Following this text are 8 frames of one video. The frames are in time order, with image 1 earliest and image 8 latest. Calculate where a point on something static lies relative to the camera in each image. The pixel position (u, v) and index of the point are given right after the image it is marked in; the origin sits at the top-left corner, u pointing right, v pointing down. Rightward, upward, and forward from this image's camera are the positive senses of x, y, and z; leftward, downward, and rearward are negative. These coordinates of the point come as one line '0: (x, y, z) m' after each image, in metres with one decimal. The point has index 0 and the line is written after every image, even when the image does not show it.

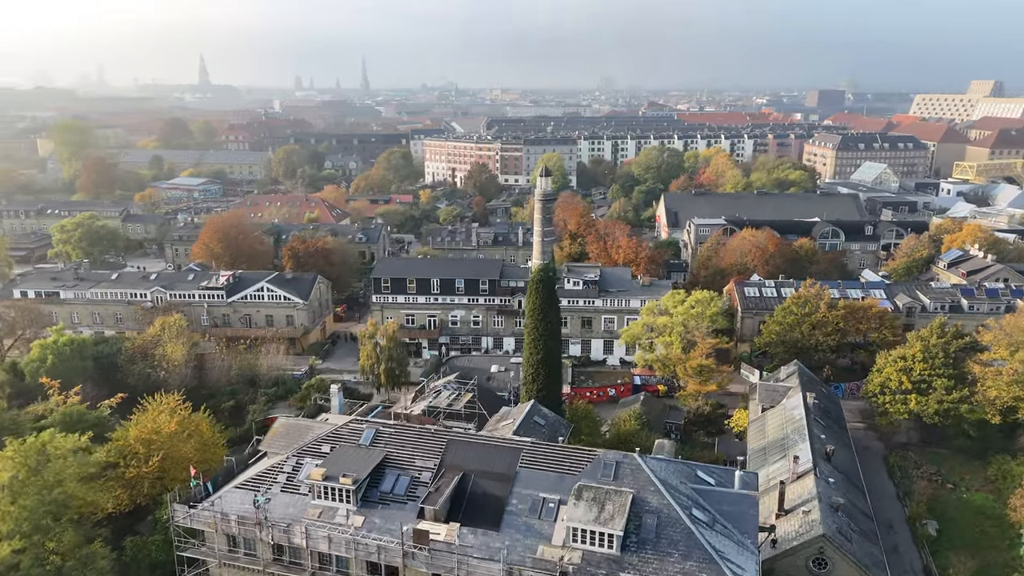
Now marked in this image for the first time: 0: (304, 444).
0: (-5.4, -4.1, +19.1) m
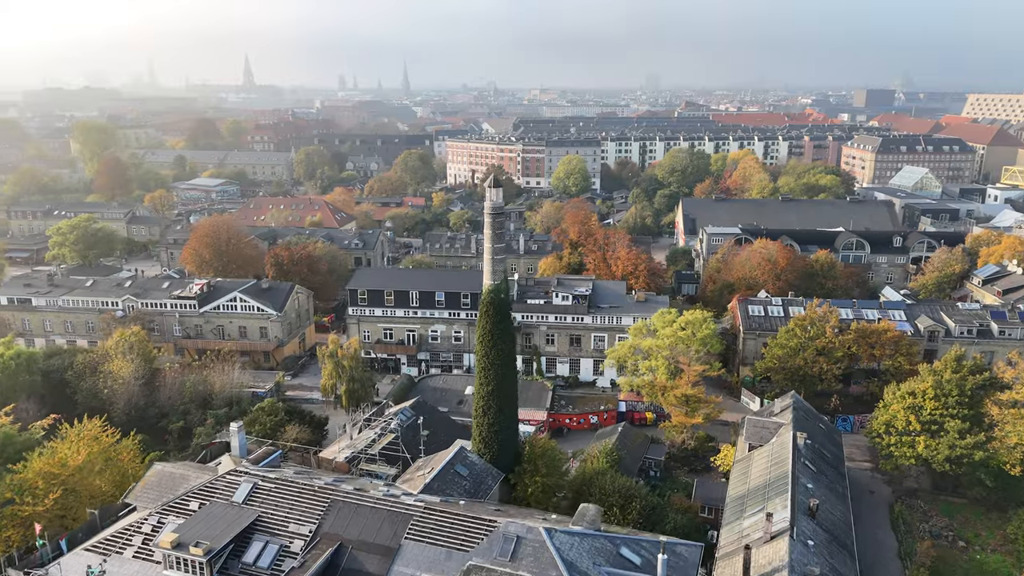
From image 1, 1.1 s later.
0: (-7.7, -4.8, +16.7) m
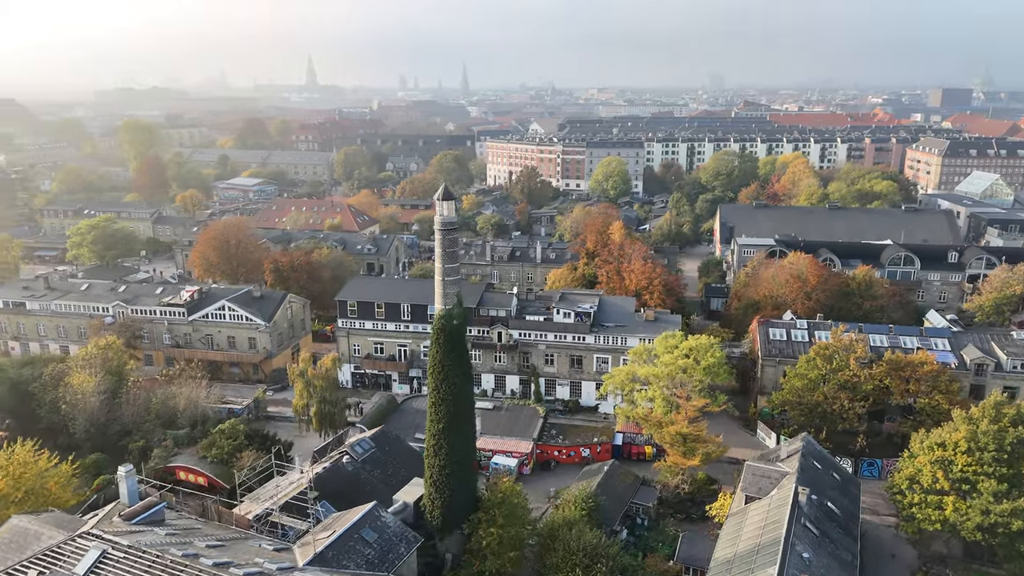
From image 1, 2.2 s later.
0: (-9.8, -5.4, +14.5) m
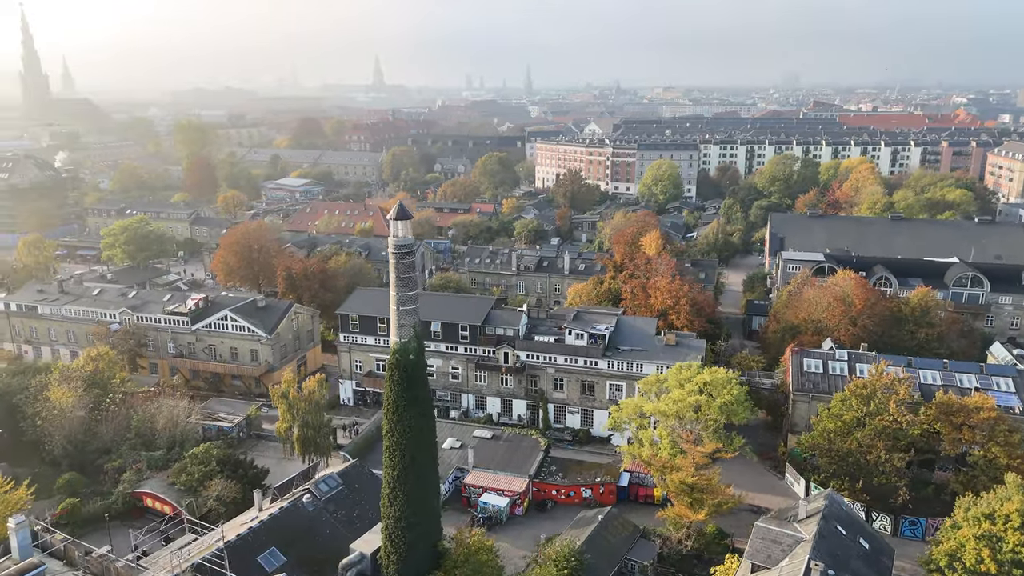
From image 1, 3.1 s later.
0: (-11.4, -6.0, +12.7) m
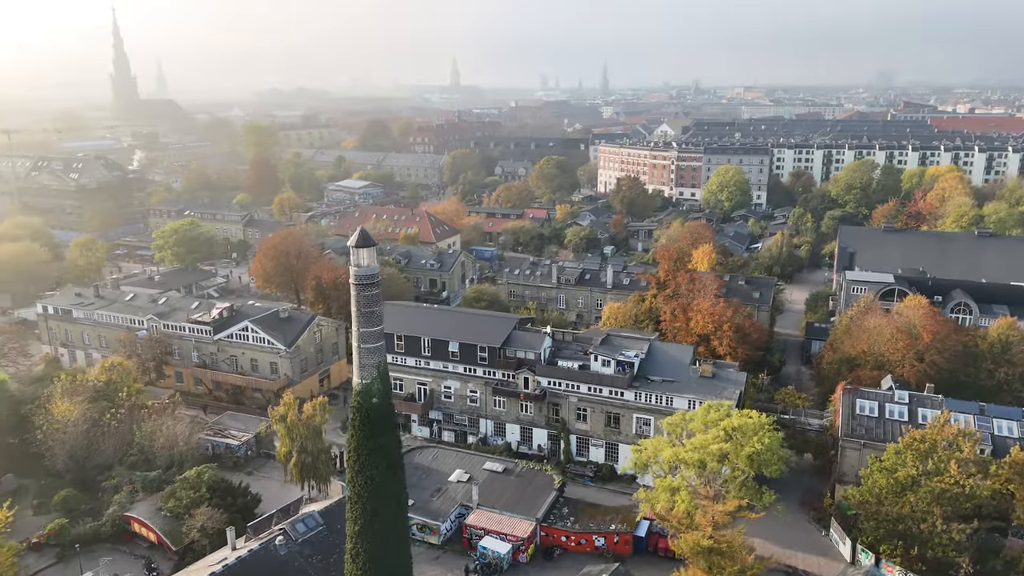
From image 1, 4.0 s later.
0: (-12.6, -6.6, +11.6) m
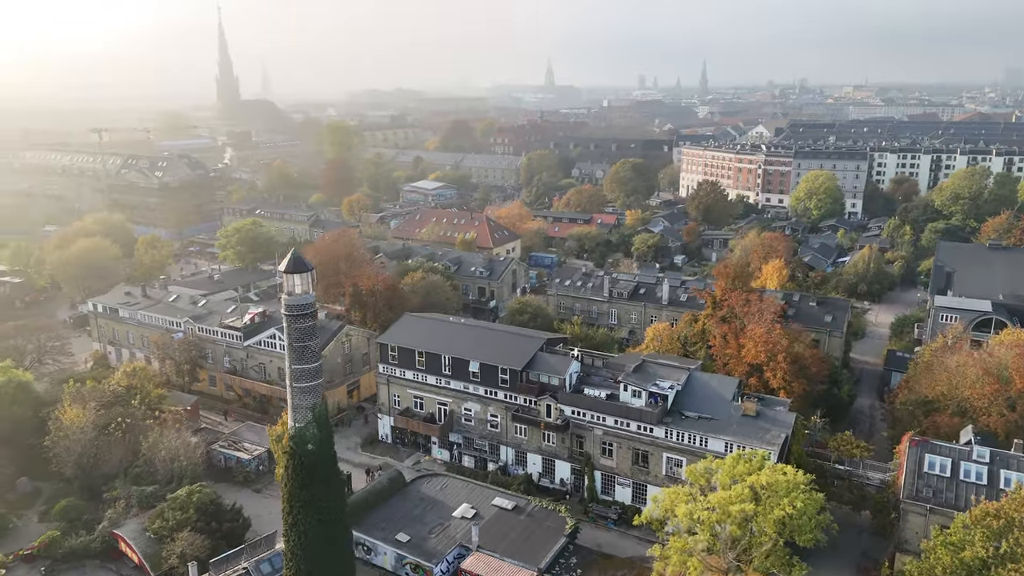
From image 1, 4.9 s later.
0: (-14.3, -7.0, +10.8) m
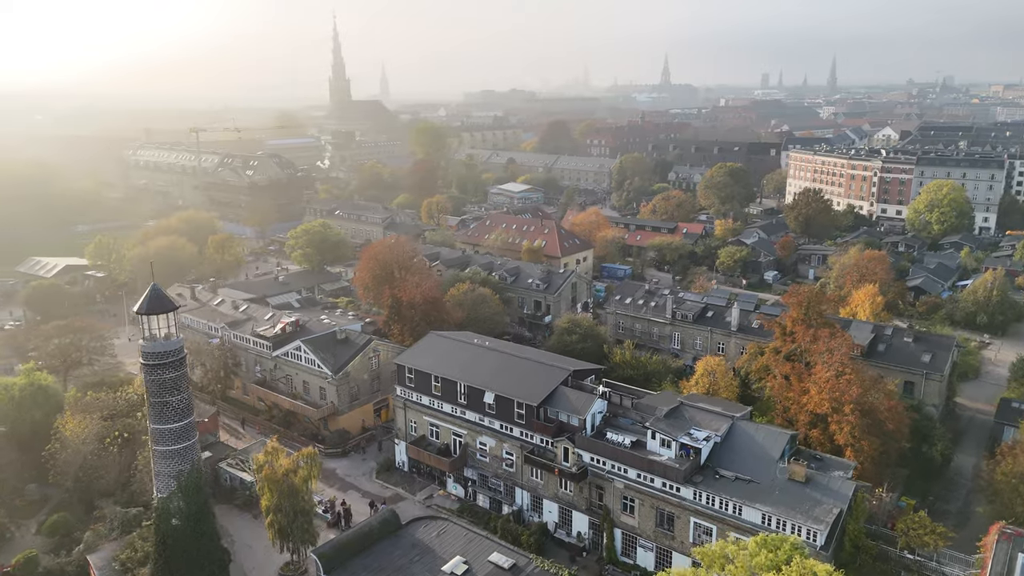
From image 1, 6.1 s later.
0: (-16.6, -7.3, +9.9) m
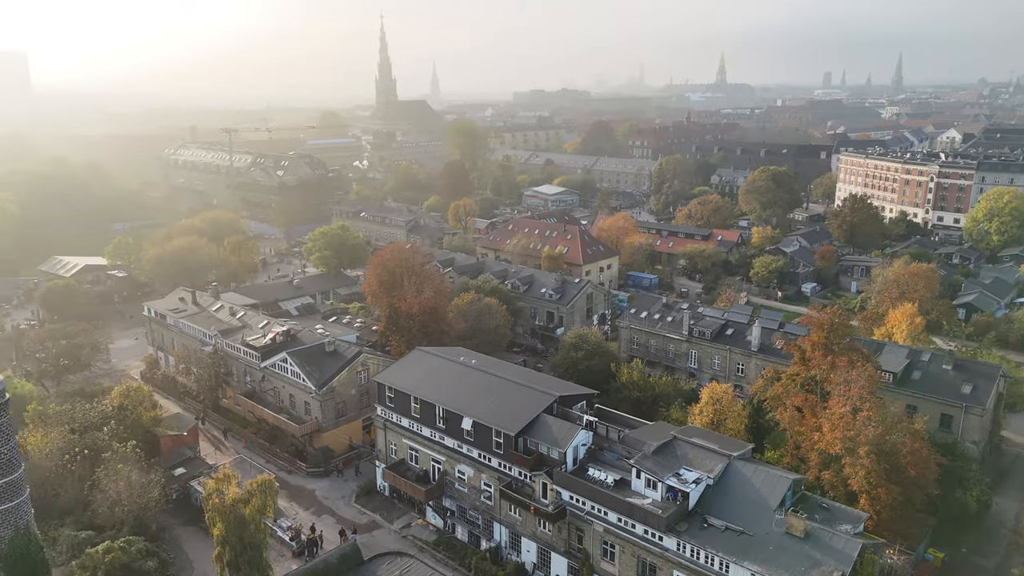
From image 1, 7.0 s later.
0: (-18.6, -7.6, +8.9) m
